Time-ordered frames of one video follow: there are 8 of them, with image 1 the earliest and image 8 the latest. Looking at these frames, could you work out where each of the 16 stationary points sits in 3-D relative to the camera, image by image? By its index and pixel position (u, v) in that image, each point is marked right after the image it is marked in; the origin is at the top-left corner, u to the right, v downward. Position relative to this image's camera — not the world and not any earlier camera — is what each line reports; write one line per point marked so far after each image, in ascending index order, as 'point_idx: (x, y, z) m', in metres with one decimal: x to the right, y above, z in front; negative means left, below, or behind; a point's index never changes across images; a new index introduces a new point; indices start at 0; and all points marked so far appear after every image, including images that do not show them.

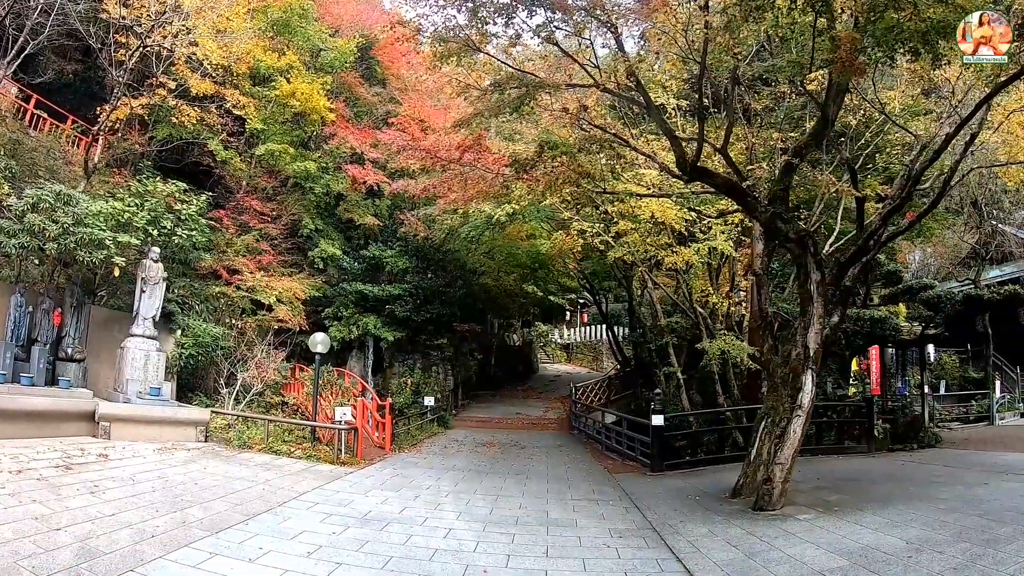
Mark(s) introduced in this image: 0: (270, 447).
0: (-3.3, -2.1, +8.8) m
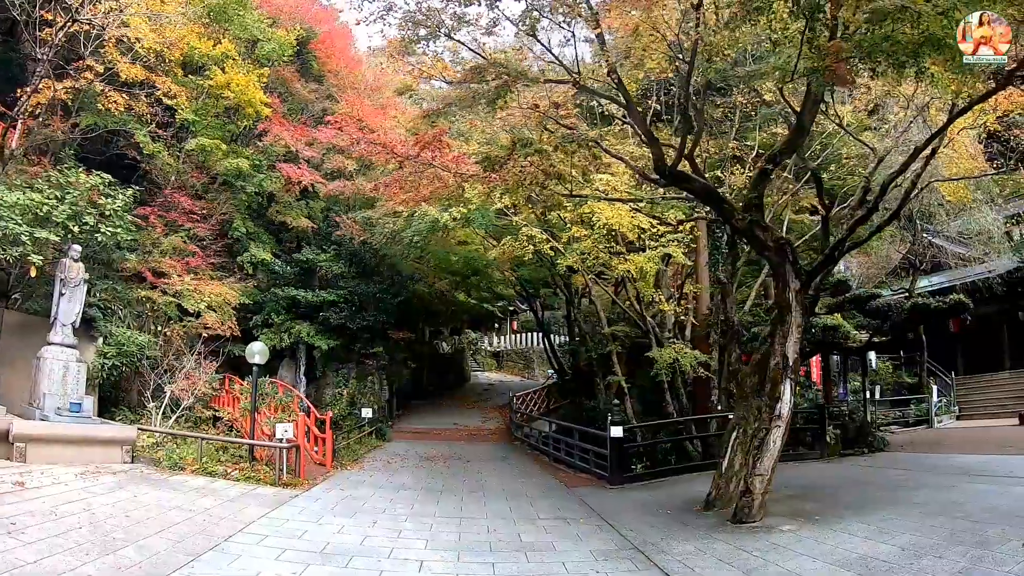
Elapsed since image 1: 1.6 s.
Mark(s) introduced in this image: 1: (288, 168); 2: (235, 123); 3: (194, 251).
0: (-3.8, -2.2, +8.0) m
1: (-4.8, +2.6, +13.9) m
2: (-5.9, +3.5, +13.9) m
3: (-5.8, +0.7, +11.9) m
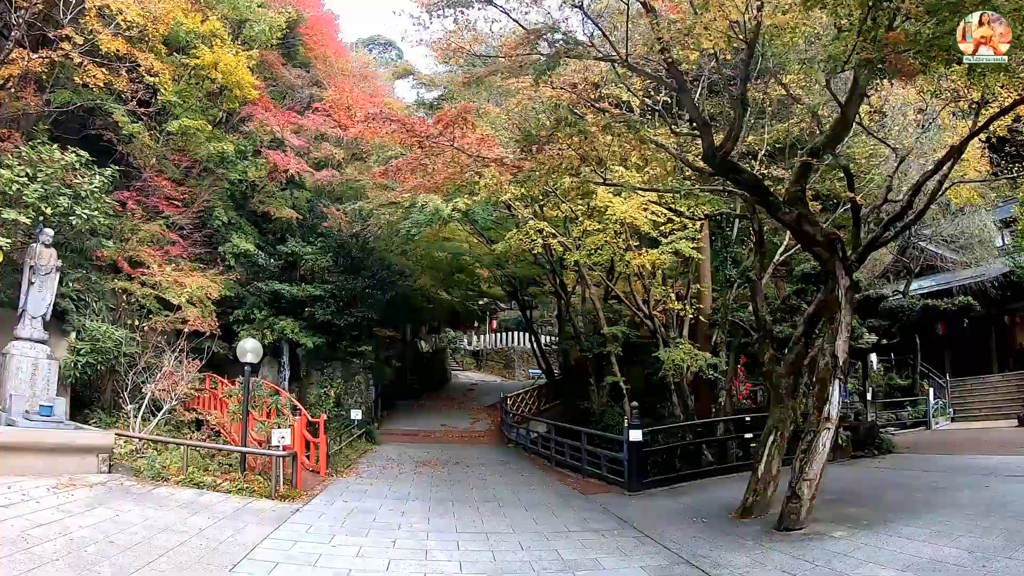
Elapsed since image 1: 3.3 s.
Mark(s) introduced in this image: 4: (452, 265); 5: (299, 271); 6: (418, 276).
0: (-3.5, -2.1, +7.2) m
1: (-4.8, +2.7, +13.0) m
2: (-5.8, +3.6, +13.0) m
3: (-5.7, +0.8, +11.0) m
4: (-1.7, +0.6, +17.4) m
5: (-5.2, +0.4, +15.9) m
6: (-2.8, +0.3, +17.8) m
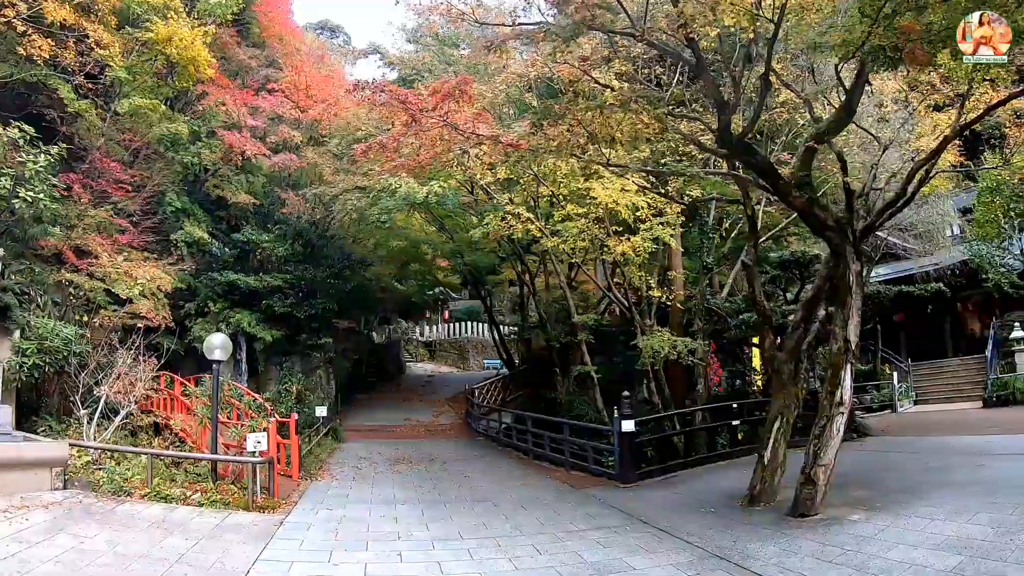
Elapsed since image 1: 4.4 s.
0: (-3.5, -2.0, +6.5) m
1: (-5.2, +2.8, +12.1) m
2: (-6.3, +3.8, +12.0) m
3: (-6.0, +0.9, +10.1) m
4: (-2.5, +0.9, +16.7) m
5: (-5.9, +0.6, +15.0) m
6: (-3.7, +0.5, +17.1) m
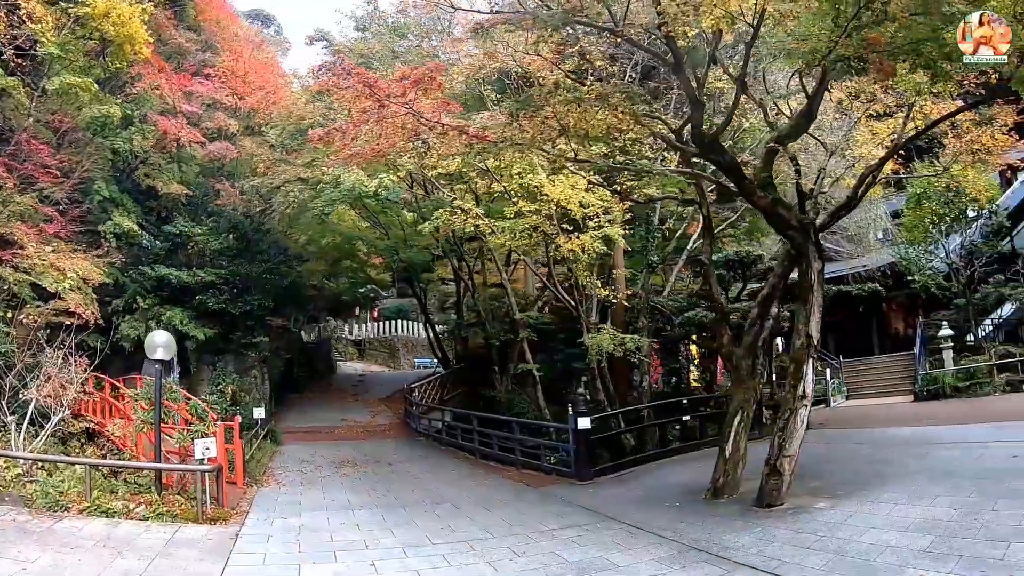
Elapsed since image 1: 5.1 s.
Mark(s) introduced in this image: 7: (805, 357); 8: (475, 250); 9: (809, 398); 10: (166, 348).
0: (-3.8, -2.0, +6.0) m
1: (-6.1, +2.9, +11.4) m
2: (-7.1, +3.9, +11.2) m
3: (-6.6, +1.0, +9.3) m
4: (-3.8, +0.9, +16.3) m
5: (-7.1, +0.7, +14.2) m
6: (-5.0, +0.6, +16.5) m
7: (+3.1, -0.8, +7.1) m
8: (-0.8, +0.9, +15.5) m
9: (+3.1, -1.2, +7.0) m
10: (-3.7, -0.7, +7.0) m
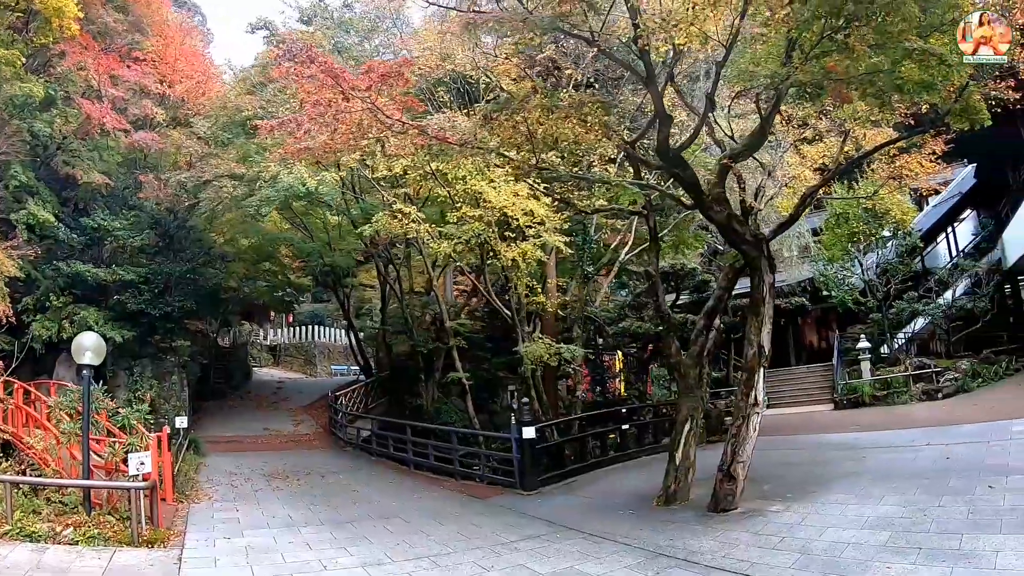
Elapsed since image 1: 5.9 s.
0: (-4.1, -2.0, +5.3) m
1: (-6.9, +3.0, +10.5) m
2: (-7.9, +3.9, +10.2) m
3: (-7.2, +1.1, +8.3) m
4: (-5.3, +0.9, +15.6) m
5: (-8.2, +0.7, +13.1) m
6: (-6.5, +0.6, +15.7) m
7: (+2.6, -0.9, +7.3) m
8: (-2.2, +0.8, +15.2) m
9: (+2.7, -1.3, +7.2) m
10: (-4.1, -0.6, +6.4) m
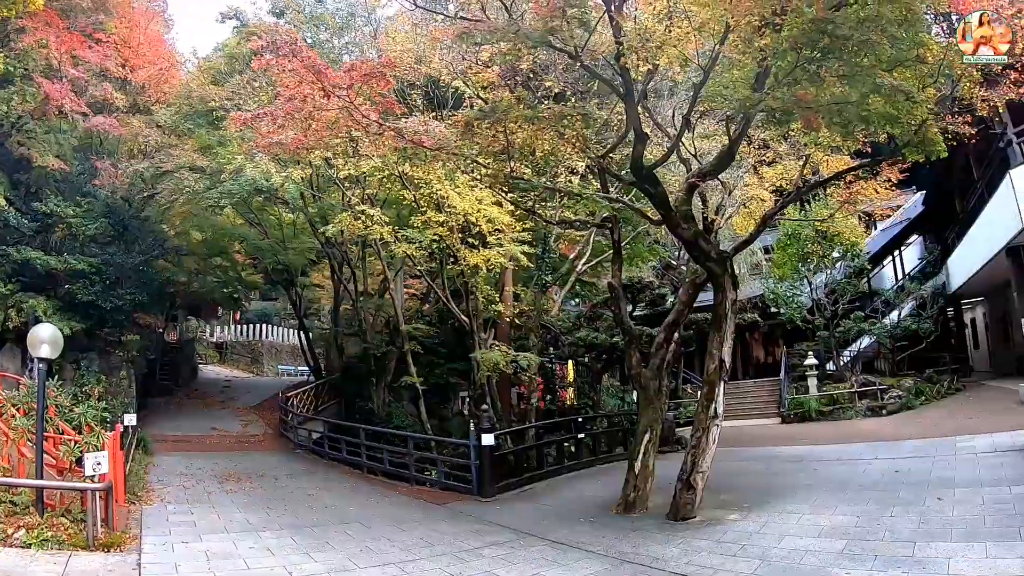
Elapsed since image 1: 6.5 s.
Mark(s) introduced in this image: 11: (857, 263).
0: (-4.3, -1.9, +5.1) m
1: (-7.2, +3.1, +10.1) m
2: (-8.2, +4.1, +9.7) m
3: (-7.5, +1.2, +7.8) m
4: (-6.1, +0.9, +15.2) m
5: (-8.9, +0.9, +12.6) m
6: (-7.3, +0.7, +15.2) m
7: (+2.3, -1.1, +7.4) m
8: (-3.0, +0.7, +15.1) m
9: (+2.3, -1.5, +7.3) m
10: (-4.3, -0.6, +6.1) m
11: (+9.4, +0.7, +17.7) m
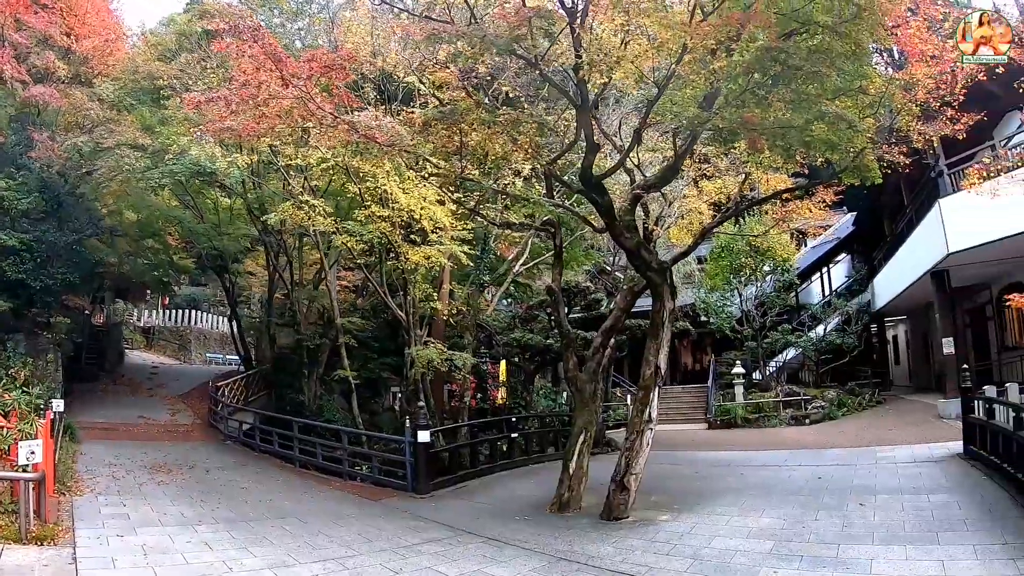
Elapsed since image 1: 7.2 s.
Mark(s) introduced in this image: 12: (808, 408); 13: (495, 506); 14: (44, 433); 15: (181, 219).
0: (-4.6, -1.7, +4.8) m
1: (-7.8, +3.5, +9.5) m
2: (-8.6, +4.5, +9.0) m
3: (-7.9, +1.6, +7.3) m
4: (-7.2, +1.3, +14.7) m
5: (-9.7, +1.4, +11.8) m
6: (-8.4, +1.1, +14.6) m
7: (+1.8, -1.2, +7.7) m
8: (-4.1, +0.9, +14.8) m
9: (+1.8, -1.6, +7.6) m
10: (-4.7, -0.4, +5.8) m
11: (+8.0, +0.3, +18.5) m
12: (+7.4, -3.0, +16.2) m
13: (-0.1, -2.9, +8.6) m
14: (-4.5, -1.4, +6.3) m
15: (-6.4, +1.5, +14.1) m
